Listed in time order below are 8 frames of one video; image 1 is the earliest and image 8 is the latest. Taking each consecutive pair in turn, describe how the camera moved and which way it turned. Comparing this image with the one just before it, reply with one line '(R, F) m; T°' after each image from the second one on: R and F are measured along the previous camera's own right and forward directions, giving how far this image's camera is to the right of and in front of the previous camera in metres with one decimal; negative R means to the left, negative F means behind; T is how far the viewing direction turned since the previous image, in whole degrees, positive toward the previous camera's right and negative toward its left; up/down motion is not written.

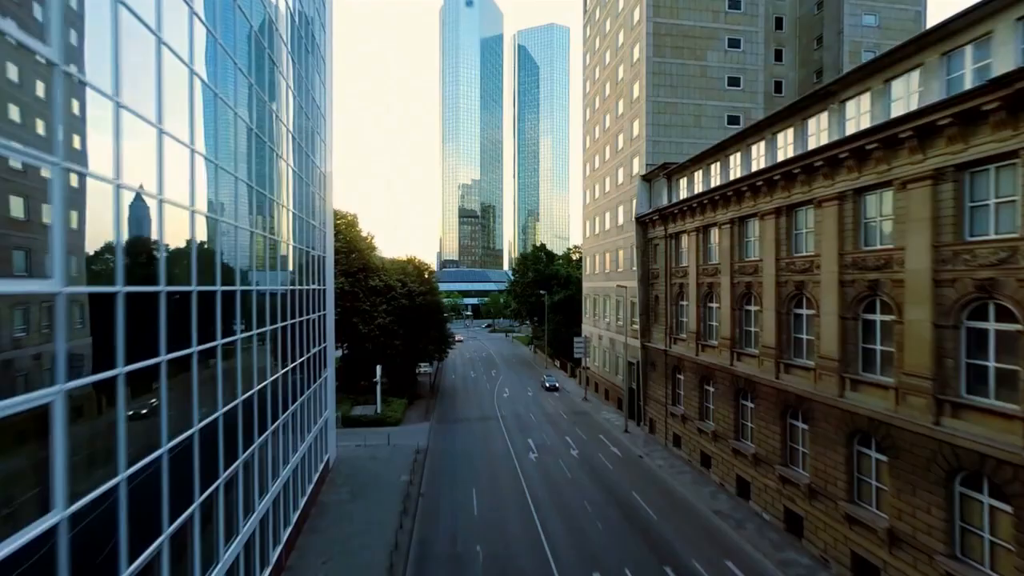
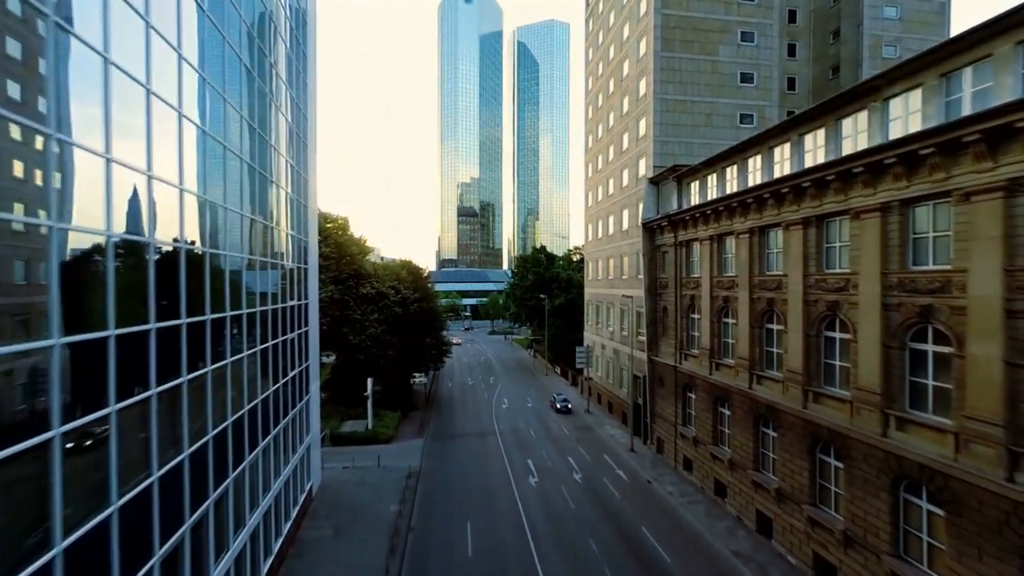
(0.0, +2.0) m; 0°
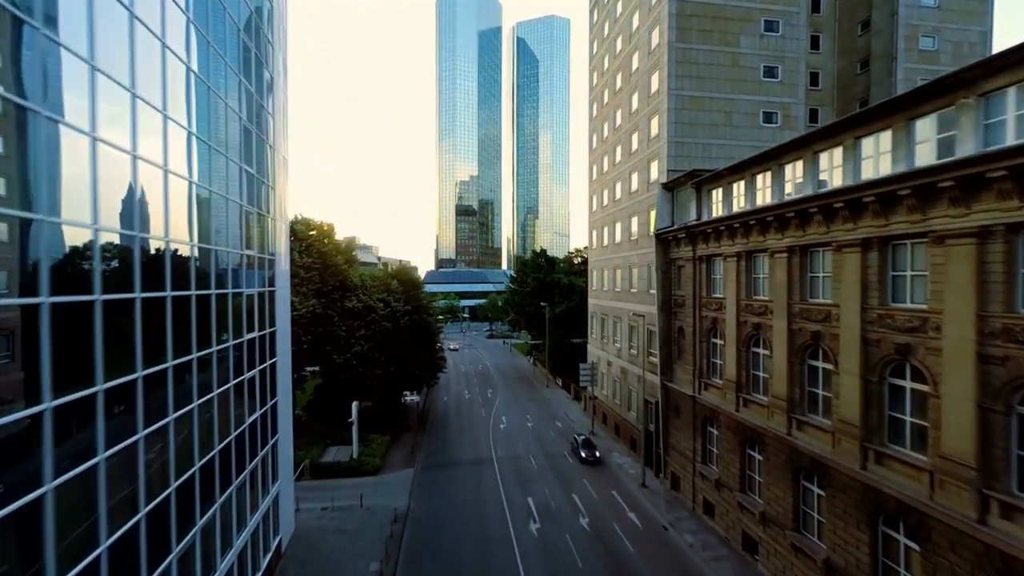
(0.0, +3.1) m; 0°
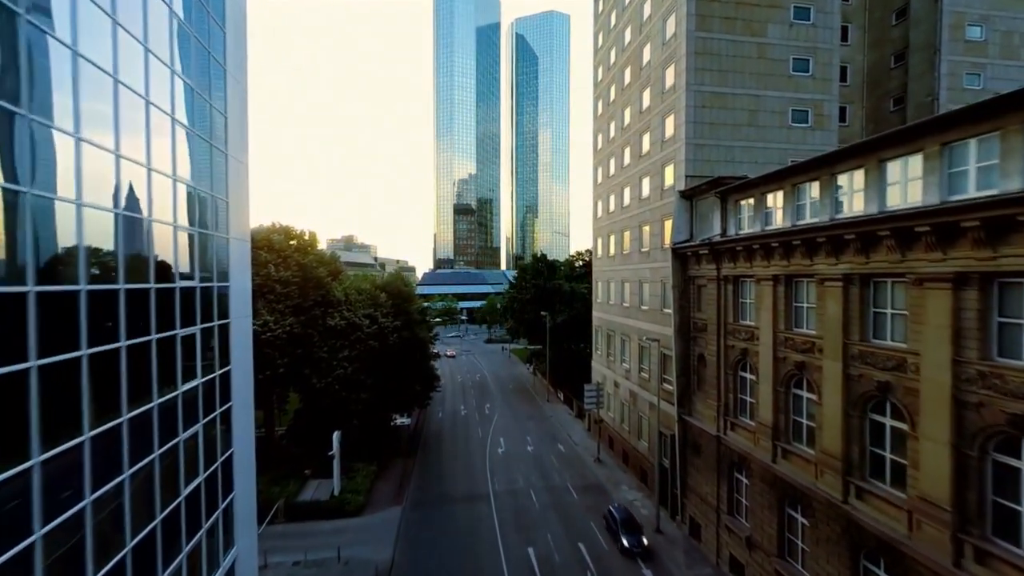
(0.0, +3.2) m; 0°
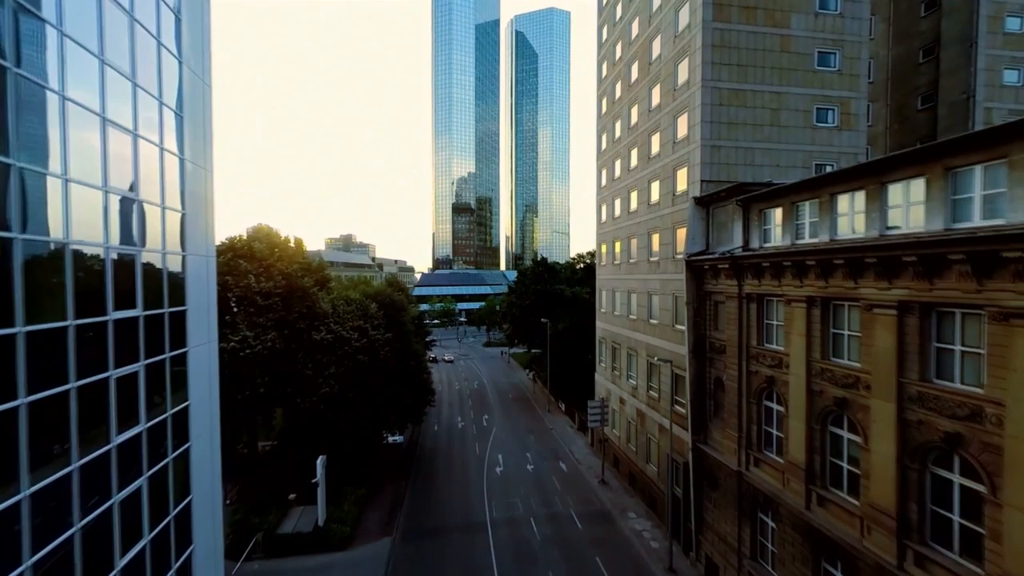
(0.0, +2.2) m; 0°
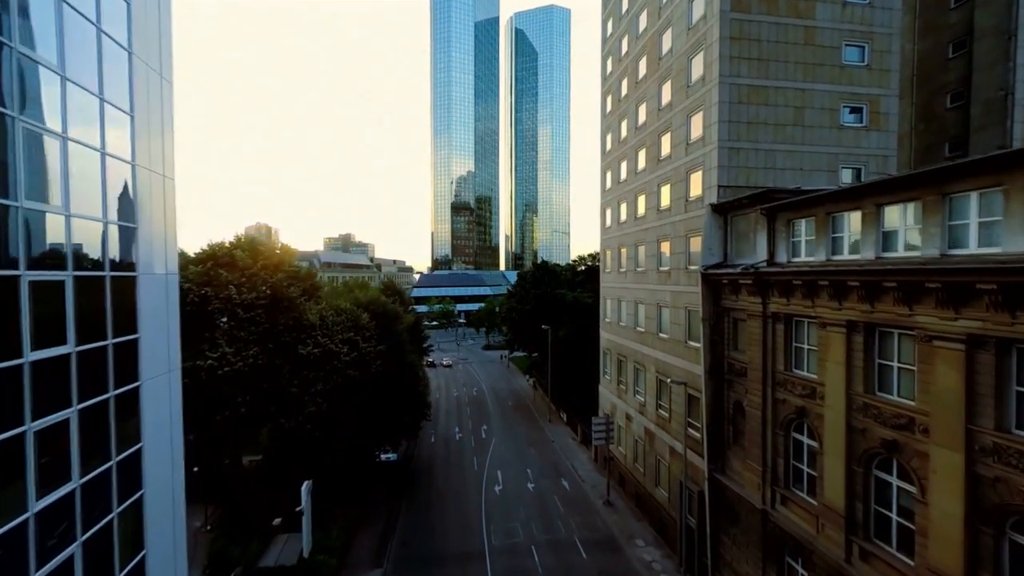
(0.0, +1.9) m; 0°
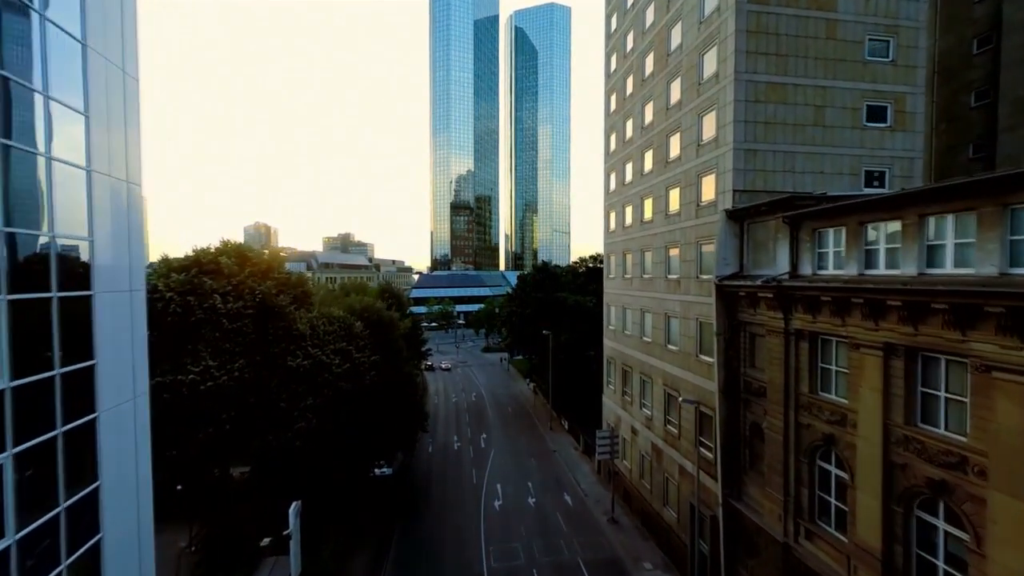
(0.0, +1.4) m; 0°
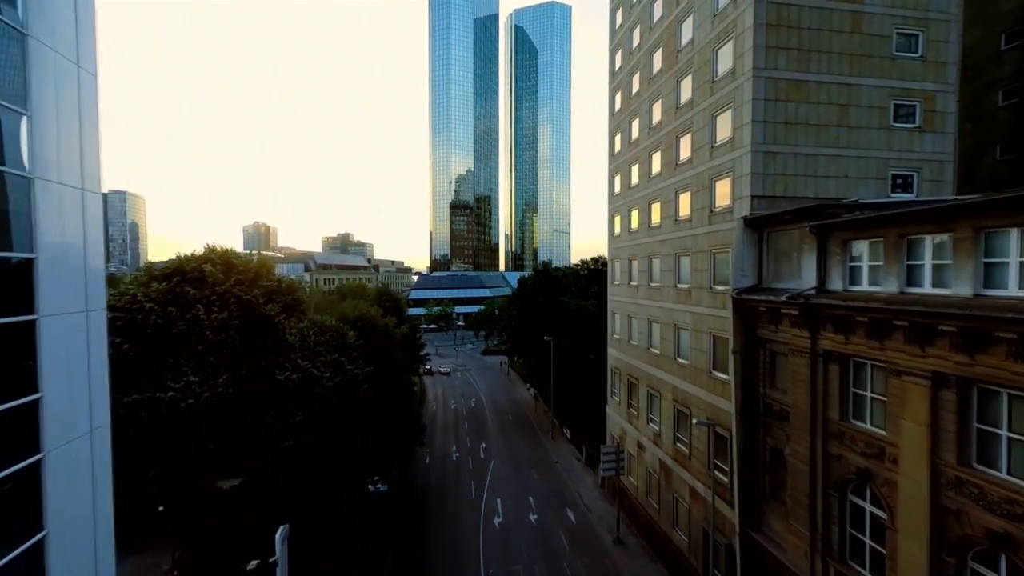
(0.0, +1.4) m; 0°
